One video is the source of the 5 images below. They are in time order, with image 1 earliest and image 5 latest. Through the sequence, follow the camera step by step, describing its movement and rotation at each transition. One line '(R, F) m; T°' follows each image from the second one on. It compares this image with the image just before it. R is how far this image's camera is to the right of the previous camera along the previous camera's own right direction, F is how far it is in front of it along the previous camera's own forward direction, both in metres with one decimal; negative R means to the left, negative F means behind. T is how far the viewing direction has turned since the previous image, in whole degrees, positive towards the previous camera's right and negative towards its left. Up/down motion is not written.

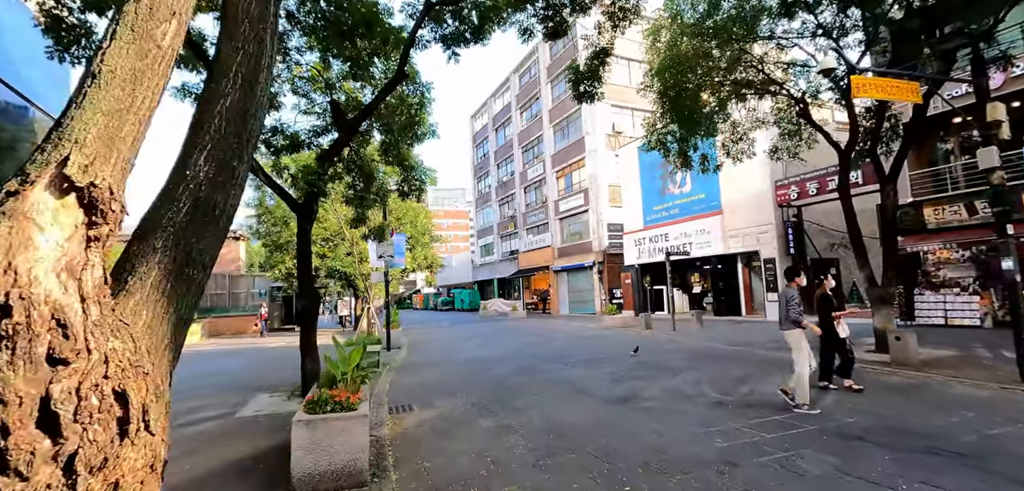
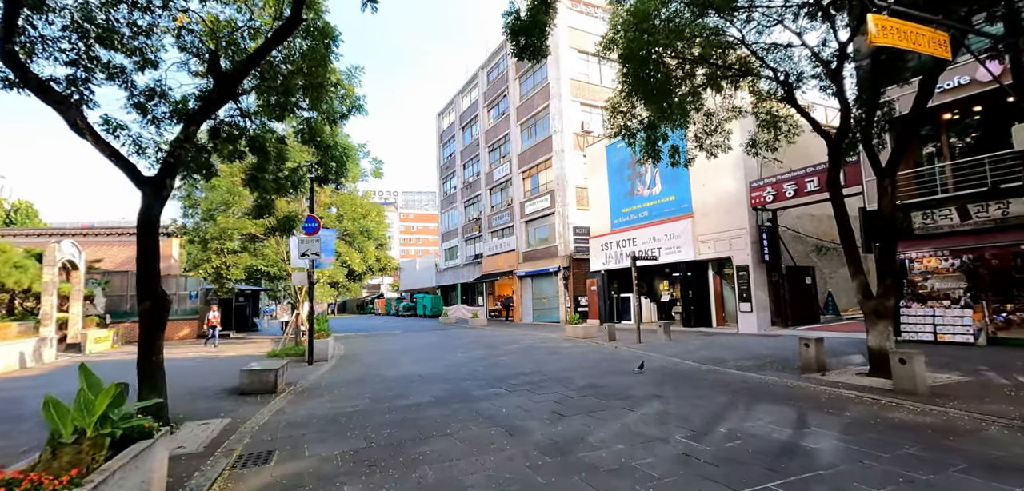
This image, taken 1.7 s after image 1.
(+0.7, +1.8) m; +3°
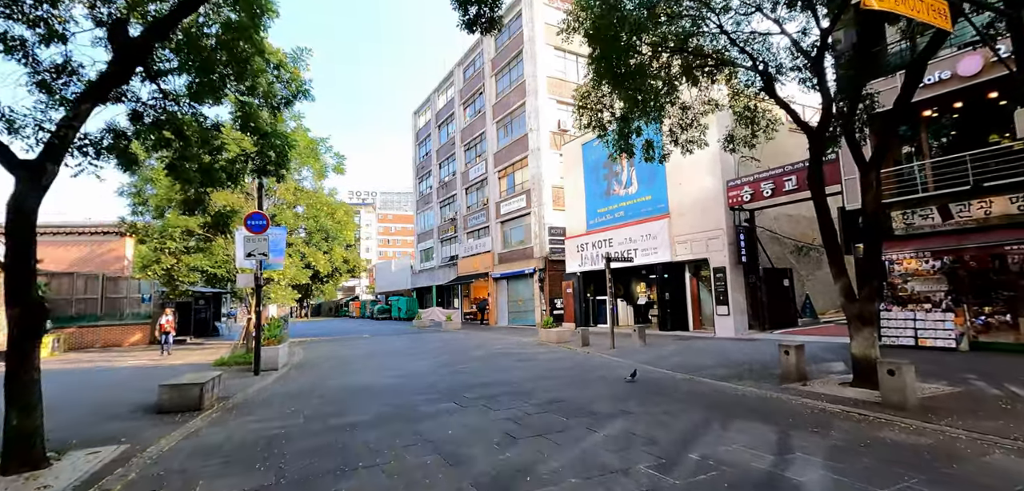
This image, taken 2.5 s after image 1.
(+0.4, +0.8) m; +2°
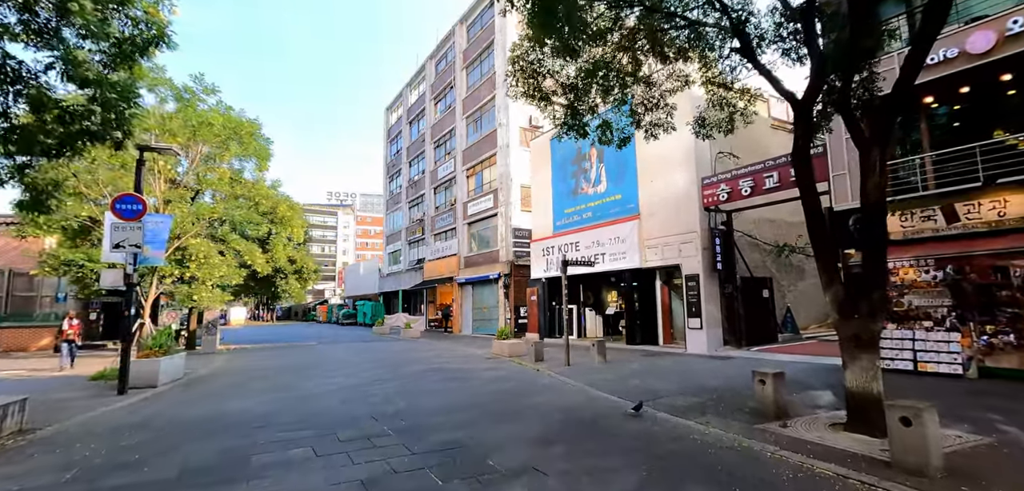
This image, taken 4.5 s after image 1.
(+1.1, +1.8) m; +2°
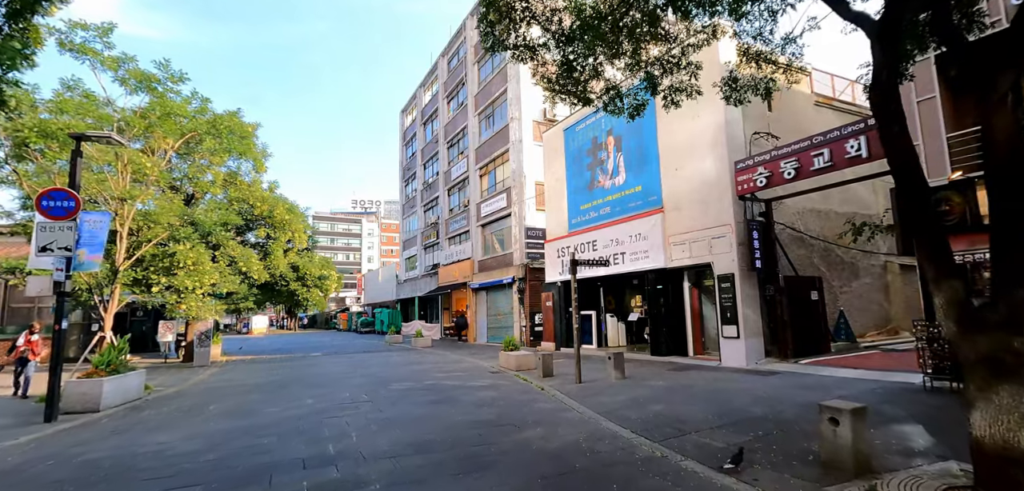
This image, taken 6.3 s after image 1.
(+0.6, +1.7) m; -3°
